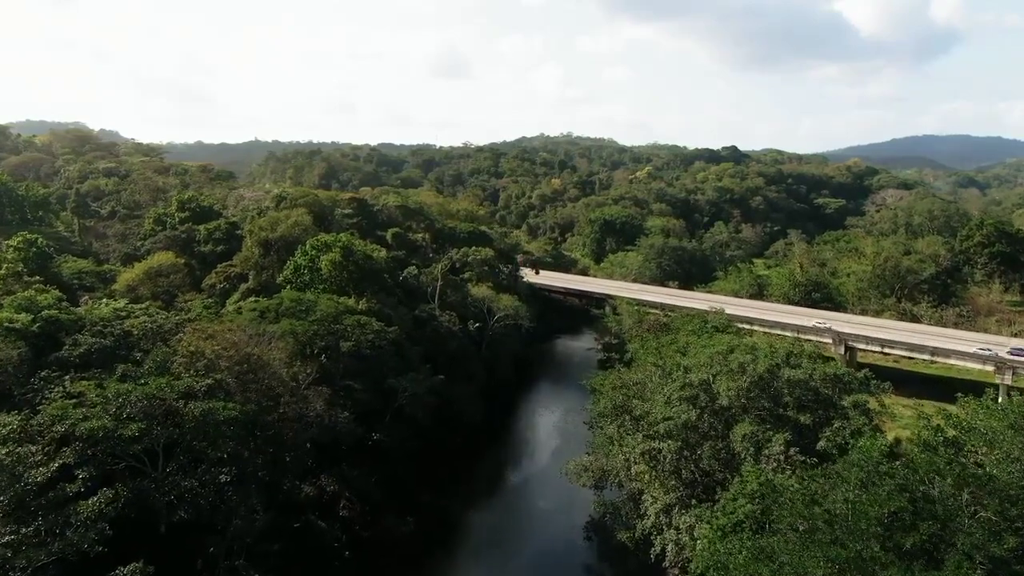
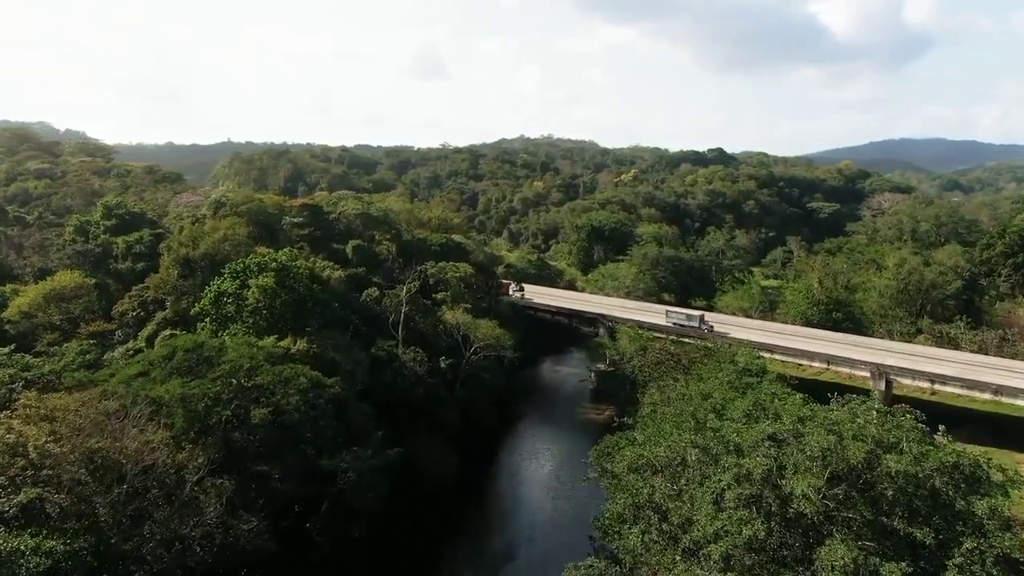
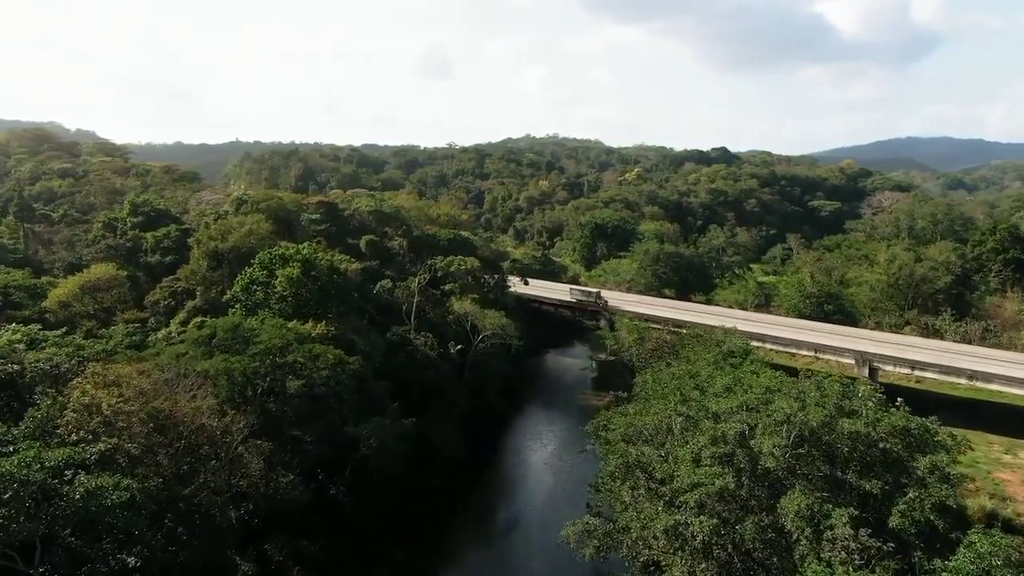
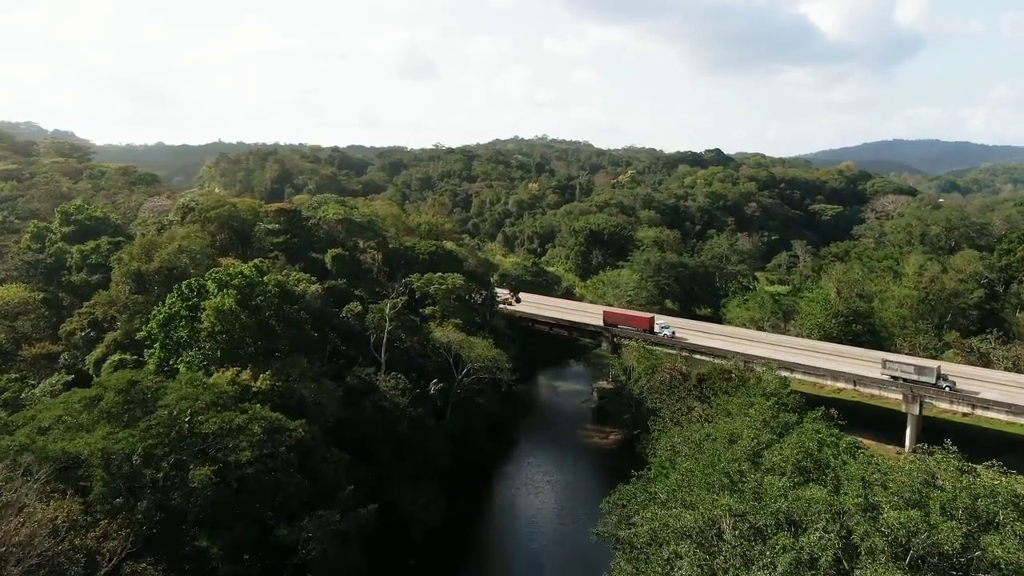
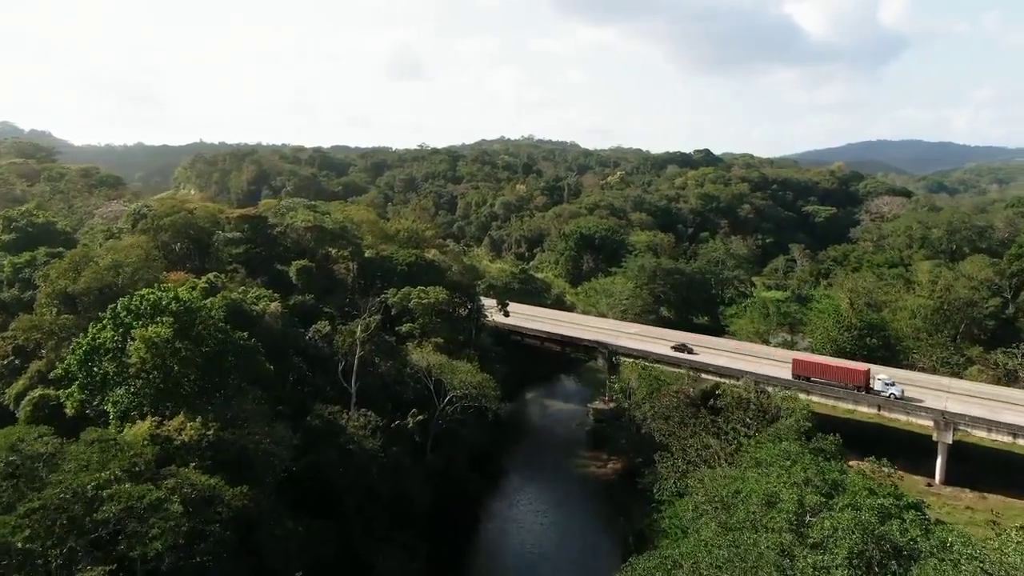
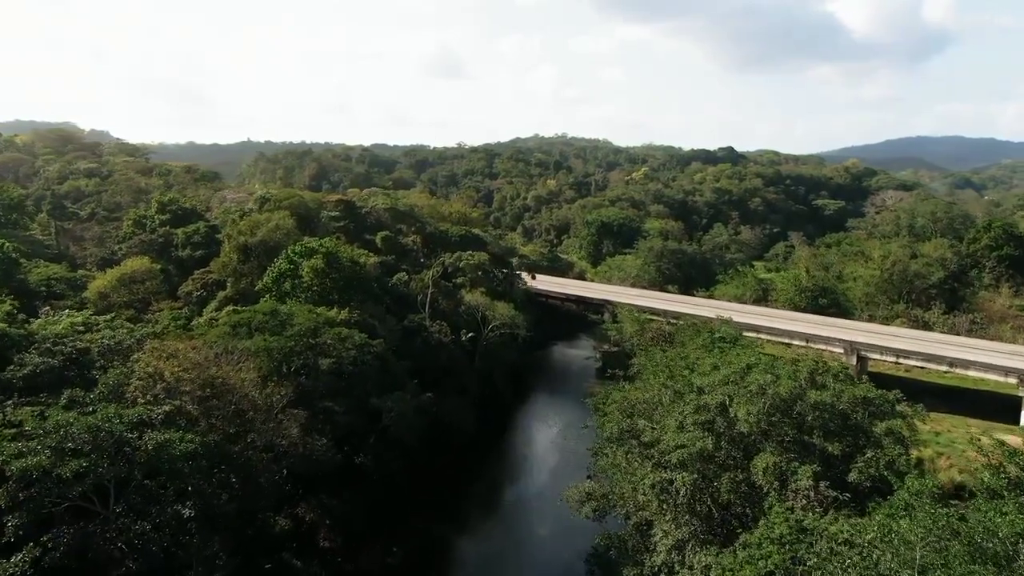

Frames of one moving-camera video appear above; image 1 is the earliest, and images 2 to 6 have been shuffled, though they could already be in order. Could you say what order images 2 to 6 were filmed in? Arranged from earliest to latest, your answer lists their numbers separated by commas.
6, 3, 2, 4, 5
